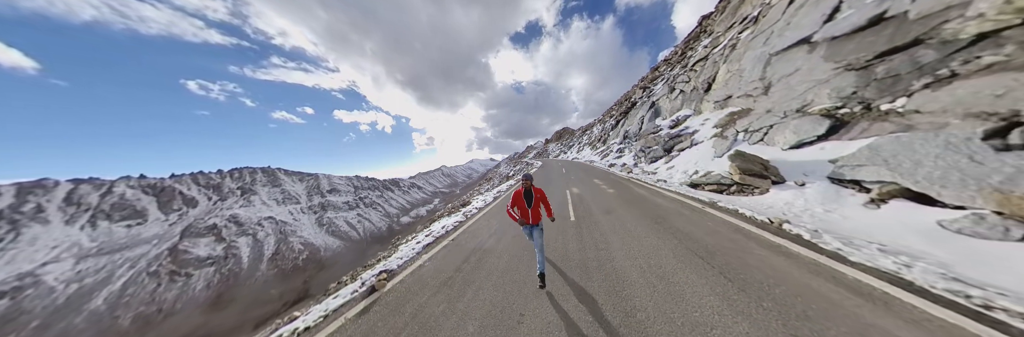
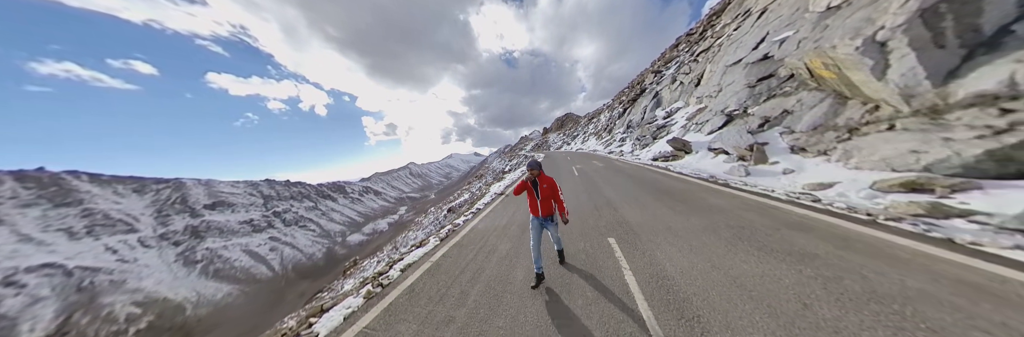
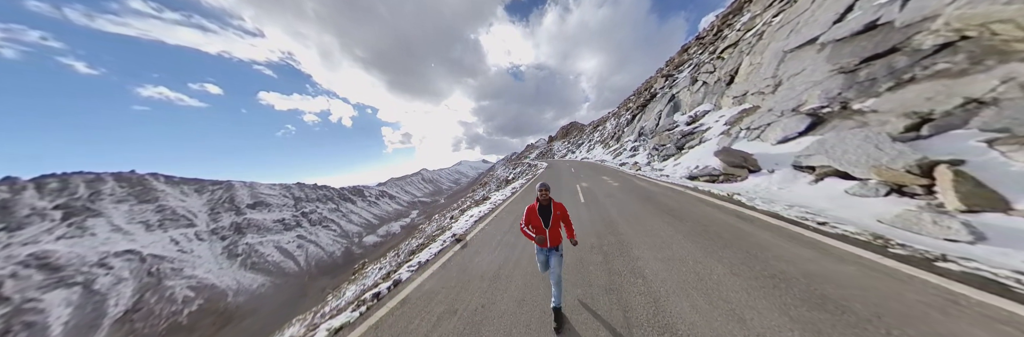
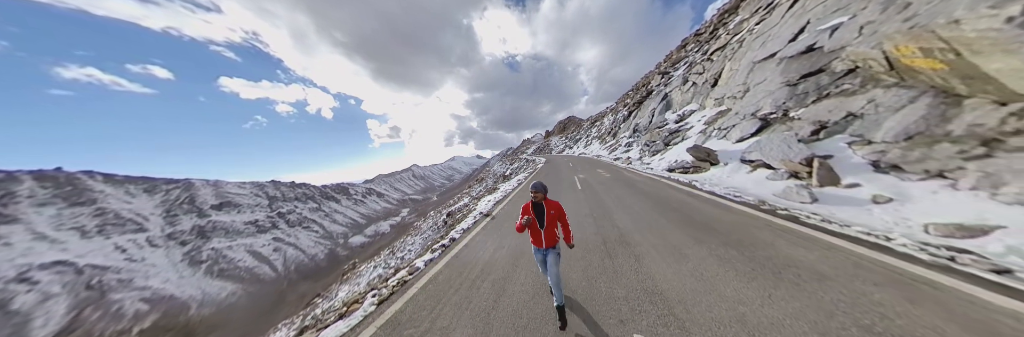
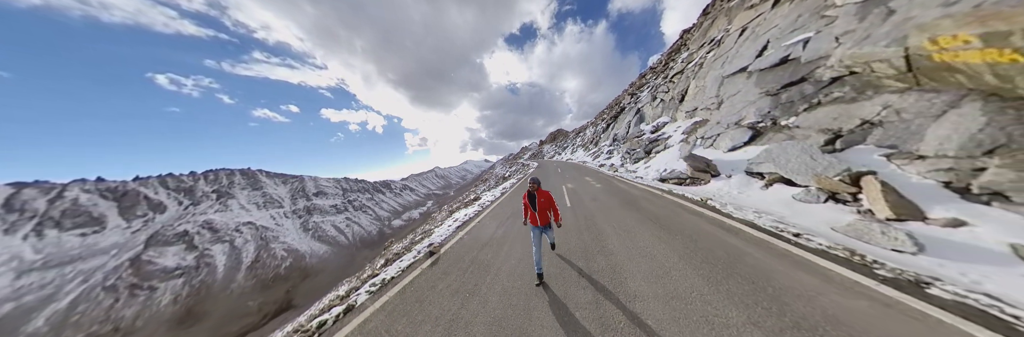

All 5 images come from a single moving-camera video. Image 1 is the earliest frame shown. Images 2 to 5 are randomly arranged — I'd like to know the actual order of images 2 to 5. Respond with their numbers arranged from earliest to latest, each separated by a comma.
5, 3, 4, 2
